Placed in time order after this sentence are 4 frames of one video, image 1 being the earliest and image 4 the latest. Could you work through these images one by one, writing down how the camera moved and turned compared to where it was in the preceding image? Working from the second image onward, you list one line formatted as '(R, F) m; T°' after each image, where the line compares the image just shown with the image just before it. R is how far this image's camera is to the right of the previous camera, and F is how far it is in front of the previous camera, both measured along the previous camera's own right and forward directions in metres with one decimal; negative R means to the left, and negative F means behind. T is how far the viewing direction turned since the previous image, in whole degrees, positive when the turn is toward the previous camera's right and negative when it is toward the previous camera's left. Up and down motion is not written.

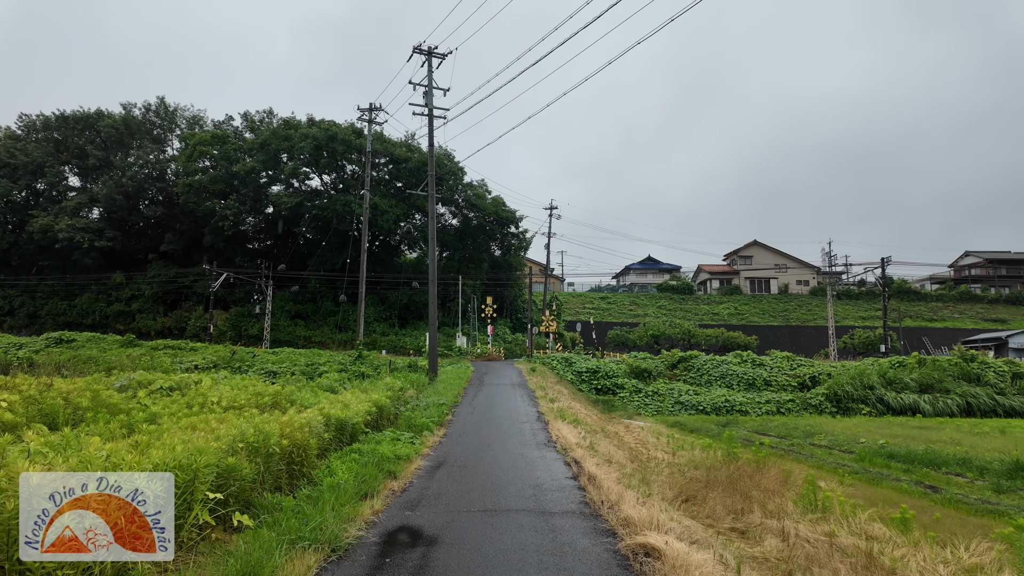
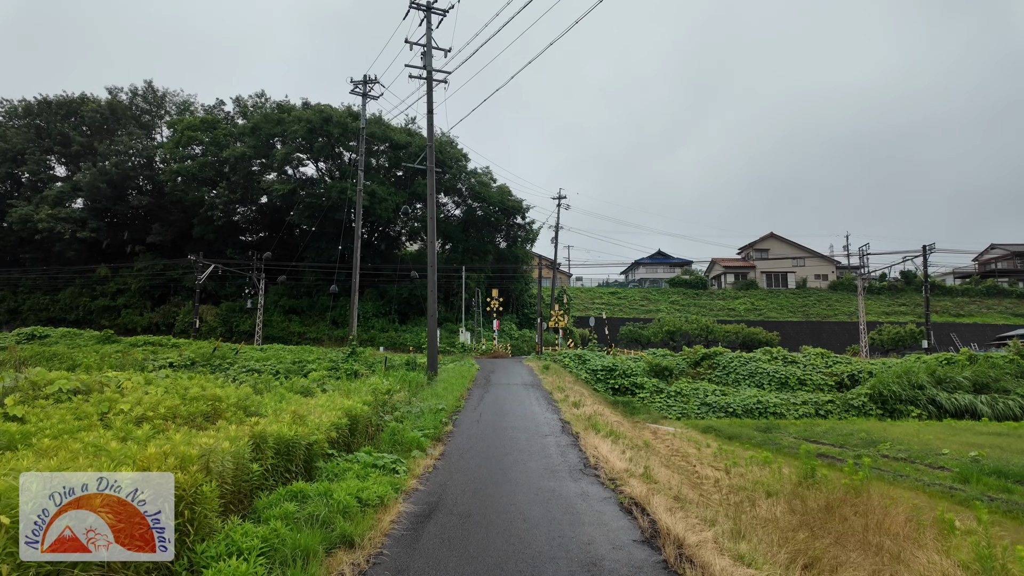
(-0.2, +1.7) m; 0°
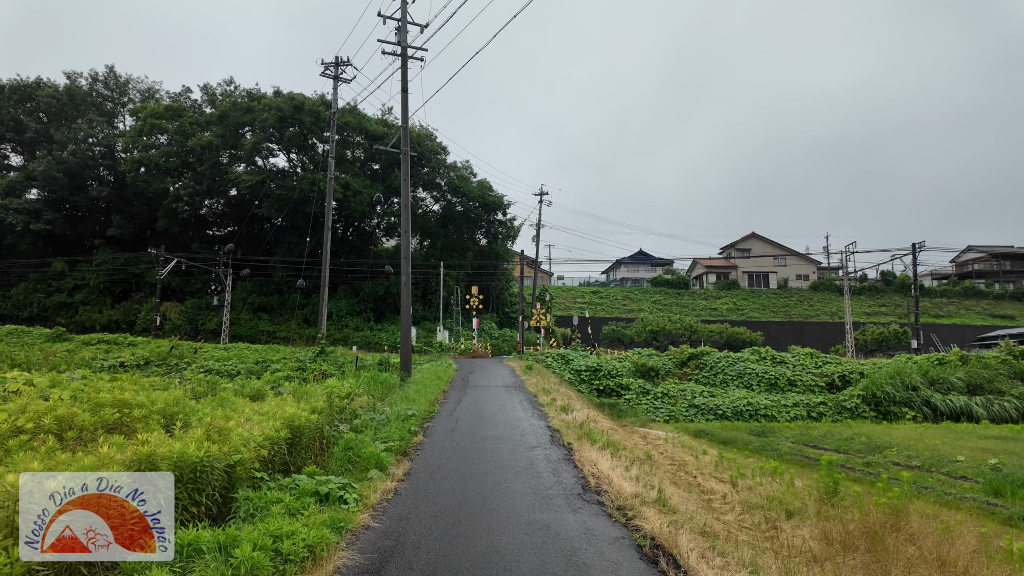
(0.0, +0.9) m; +2°
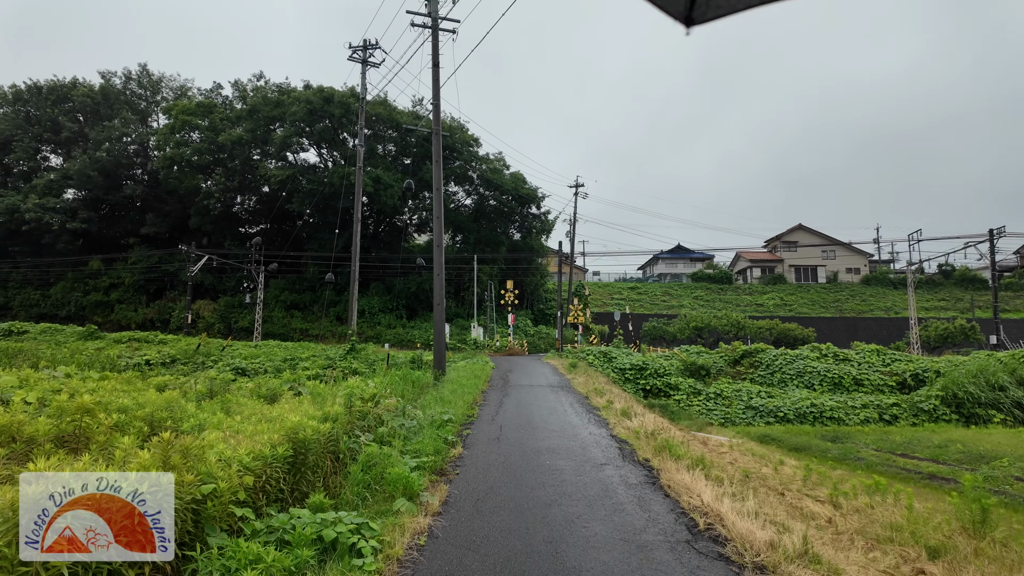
(-0.3, +1.0) m; -3°
